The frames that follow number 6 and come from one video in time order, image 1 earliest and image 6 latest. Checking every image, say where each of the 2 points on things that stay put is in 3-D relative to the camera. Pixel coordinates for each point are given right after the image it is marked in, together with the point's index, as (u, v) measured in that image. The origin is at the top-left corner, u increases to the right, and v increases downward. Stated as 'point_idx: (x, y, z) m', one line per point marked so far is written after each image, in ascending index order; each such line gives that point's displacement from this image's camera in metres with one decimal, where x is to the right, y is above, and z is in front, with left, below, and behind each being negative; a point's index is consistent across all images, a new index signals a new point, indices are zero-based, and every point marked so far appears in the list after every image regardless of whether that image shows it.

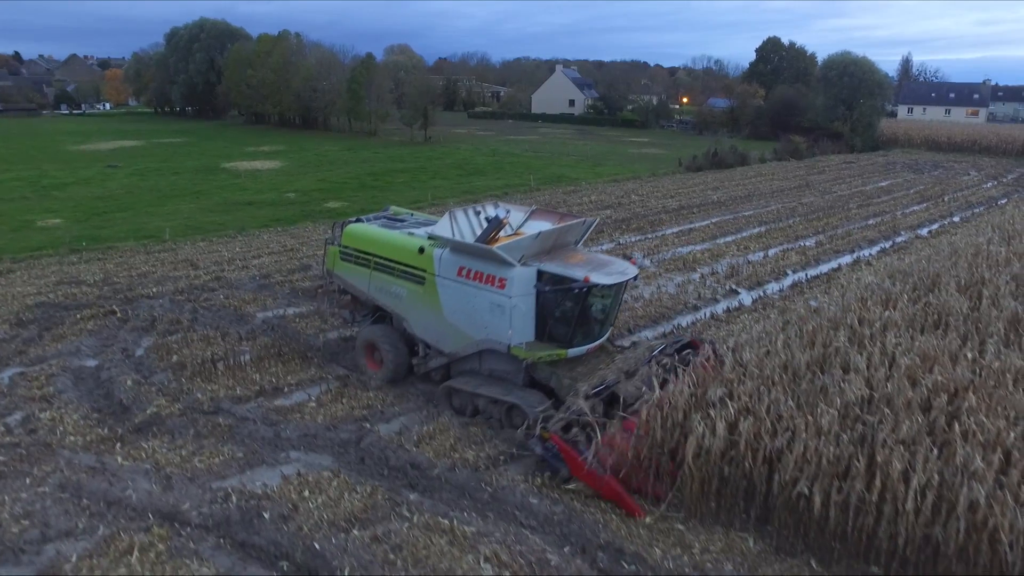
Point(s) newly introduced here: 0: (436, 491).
0: (-0.7, -1.8, +6.5) m
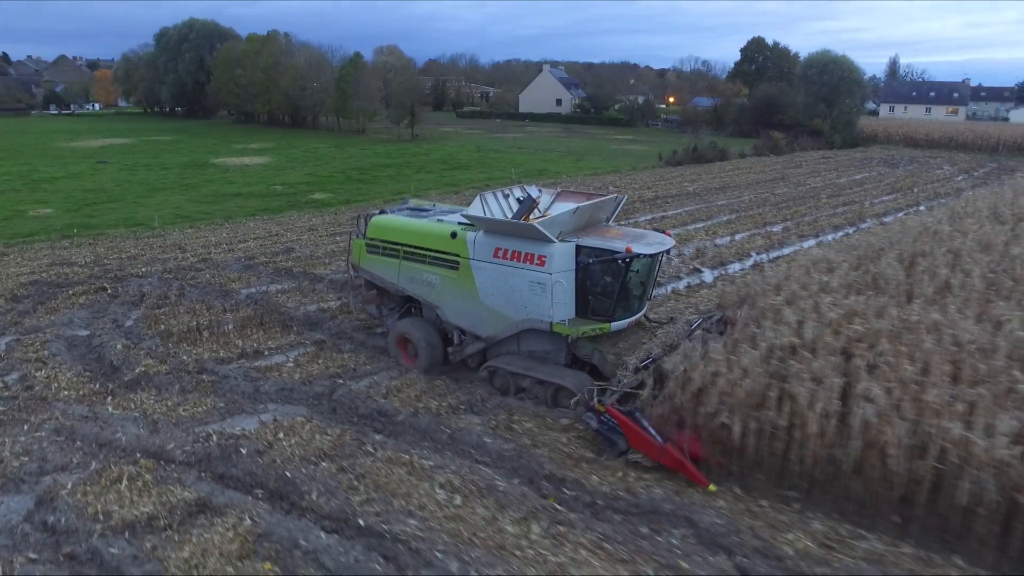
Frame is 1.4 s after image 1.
0: (-1.1, -1.4, +7.1) m
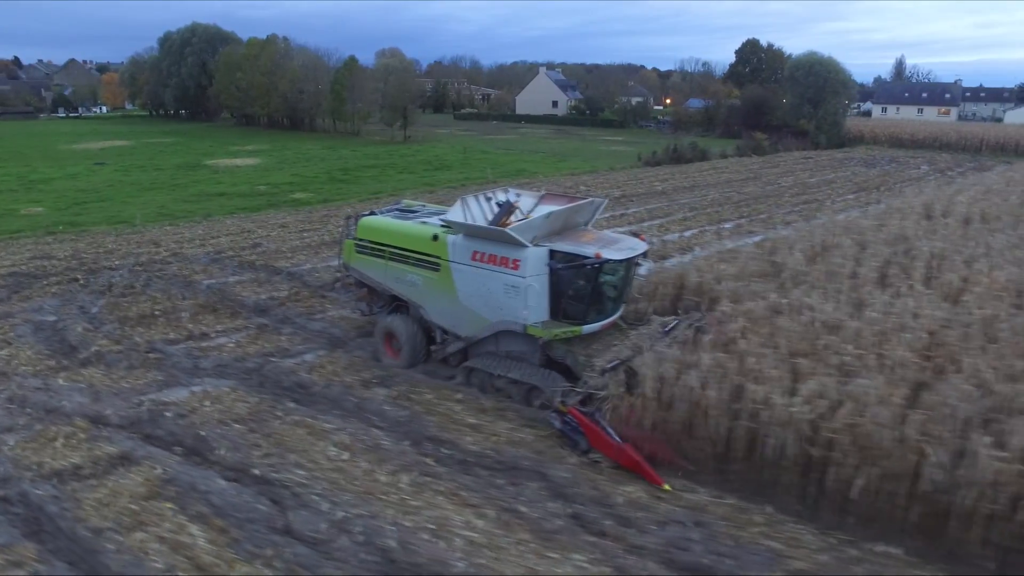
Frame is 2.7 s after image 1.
0: (-2.2, -1.2, +8.0) m
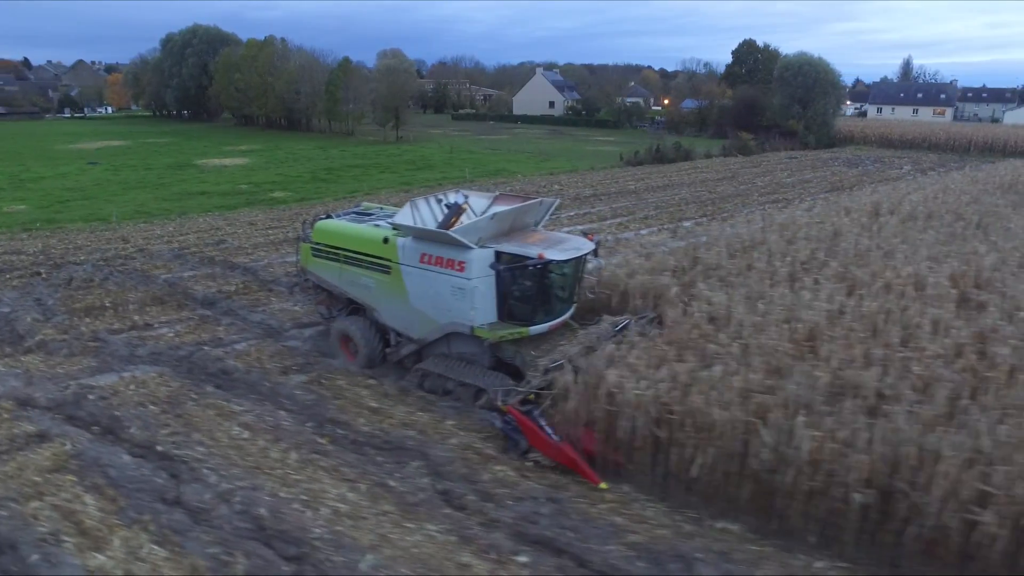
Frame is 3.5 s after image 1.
0: (-3.2, -1.1, +8.5) m
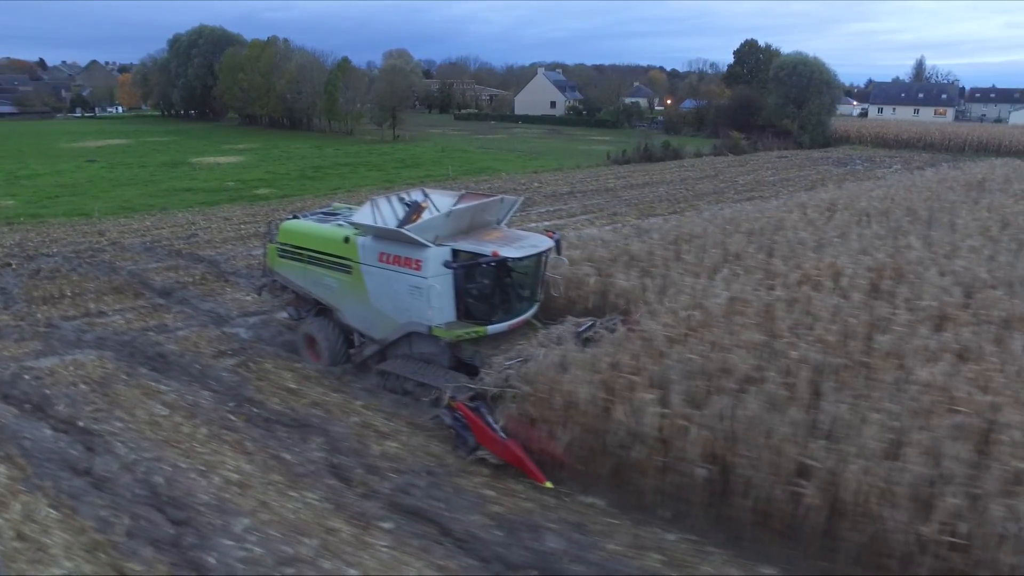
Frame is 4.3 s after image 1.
0: (-4.2, -1.0, +8.9) m
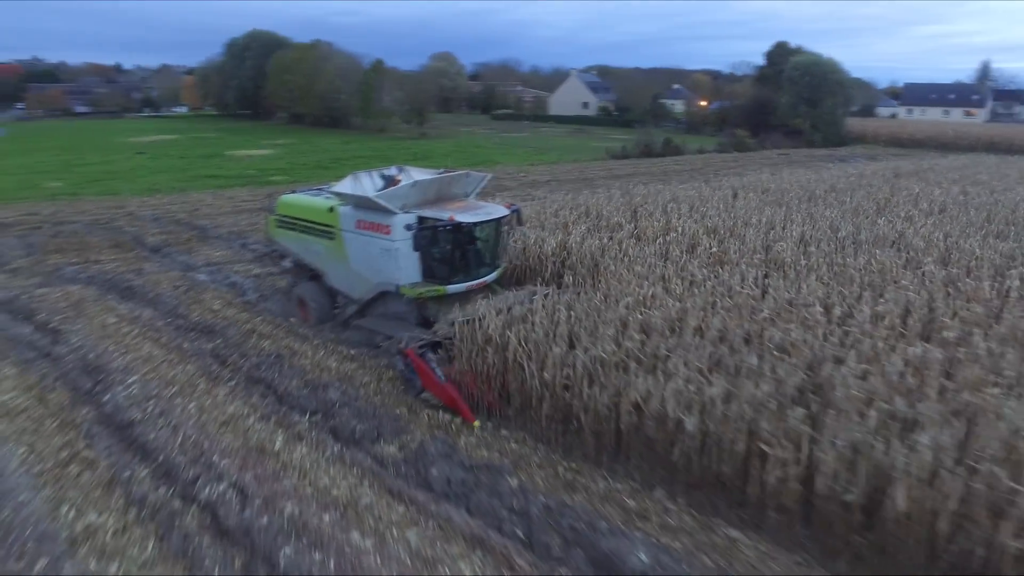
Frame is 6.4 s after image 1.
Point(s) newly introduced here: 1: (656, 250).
0: (-6.0, -0.1, +11.5) m
1: (+2.0, +0.5, +10.2) m
